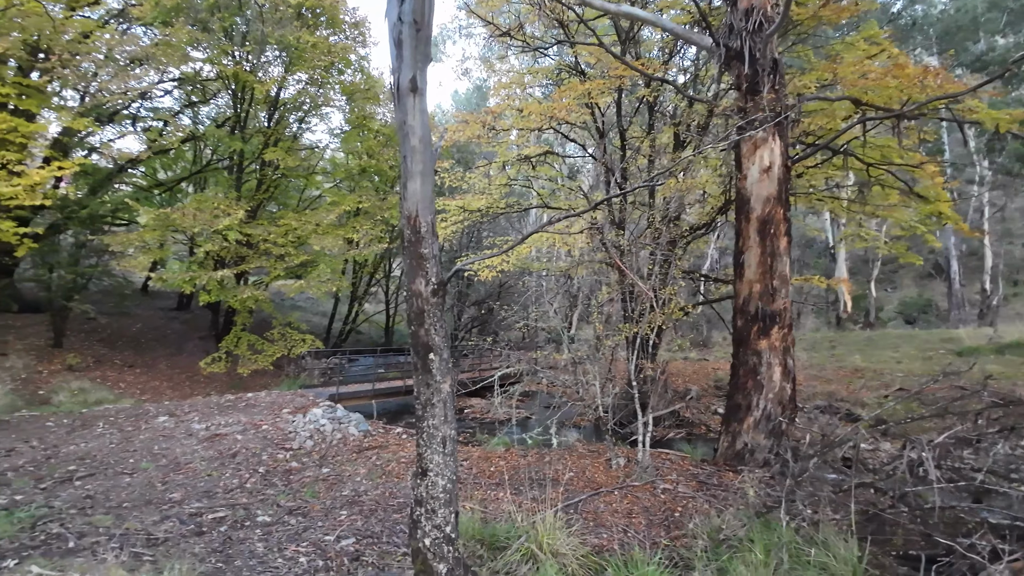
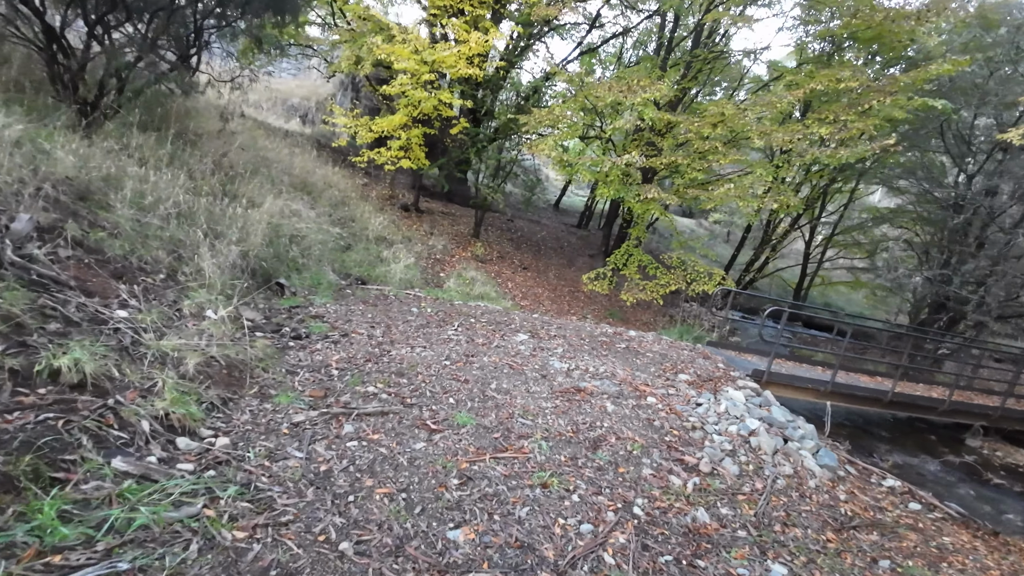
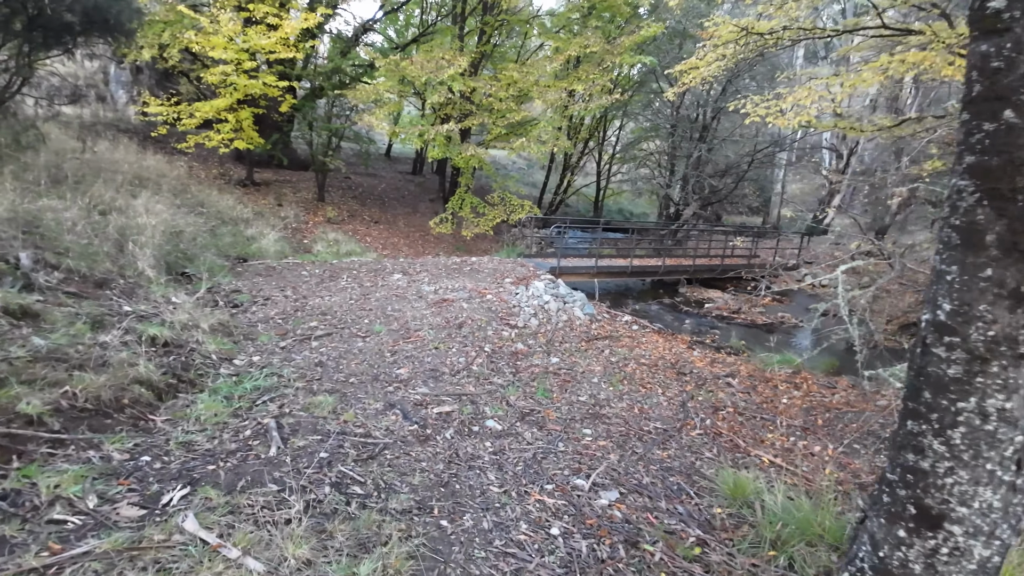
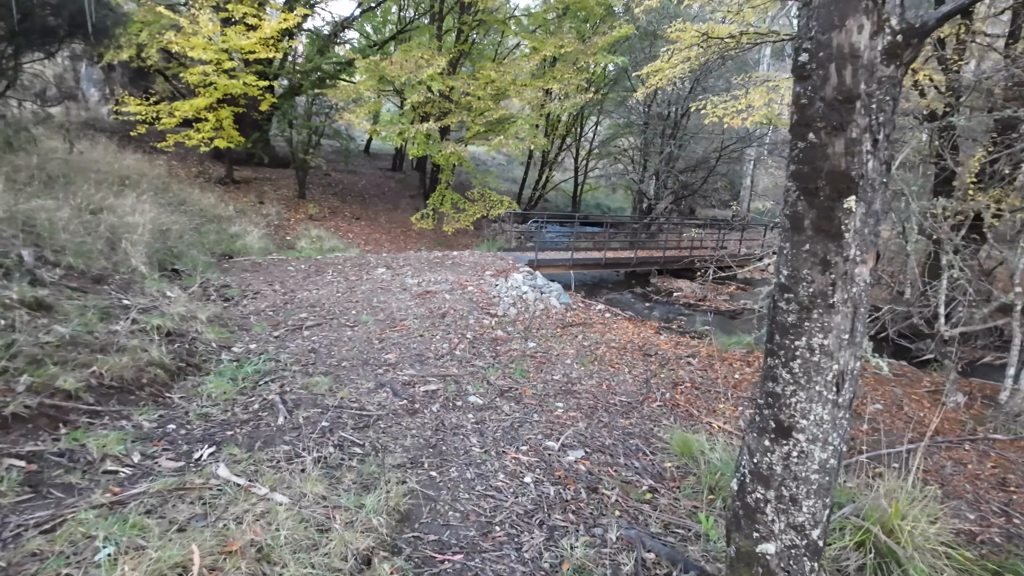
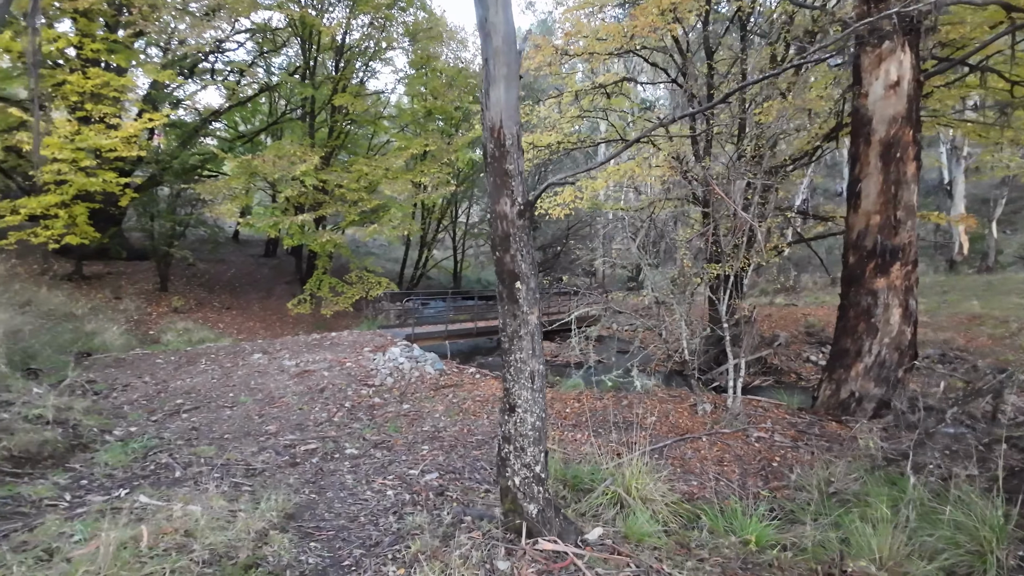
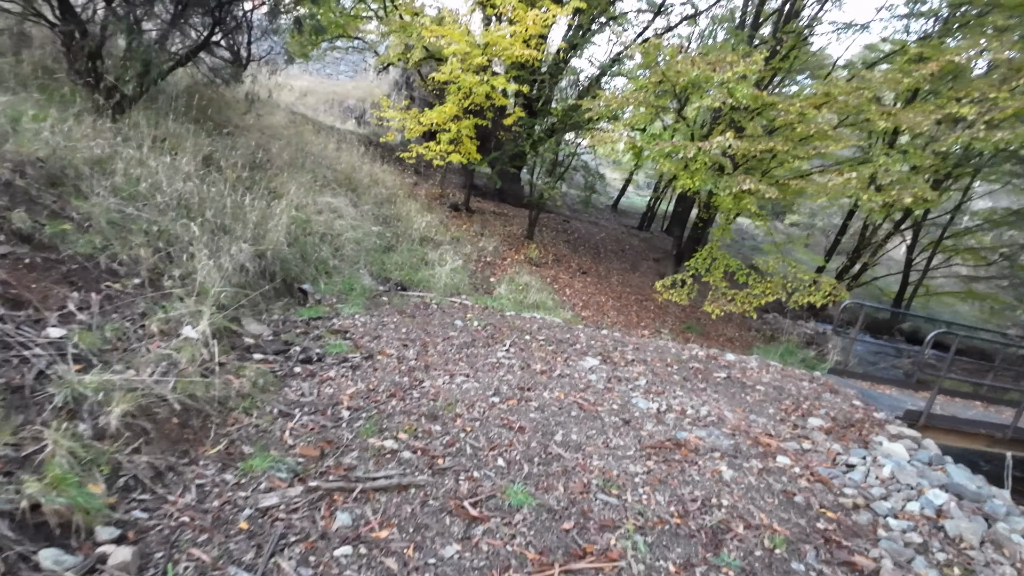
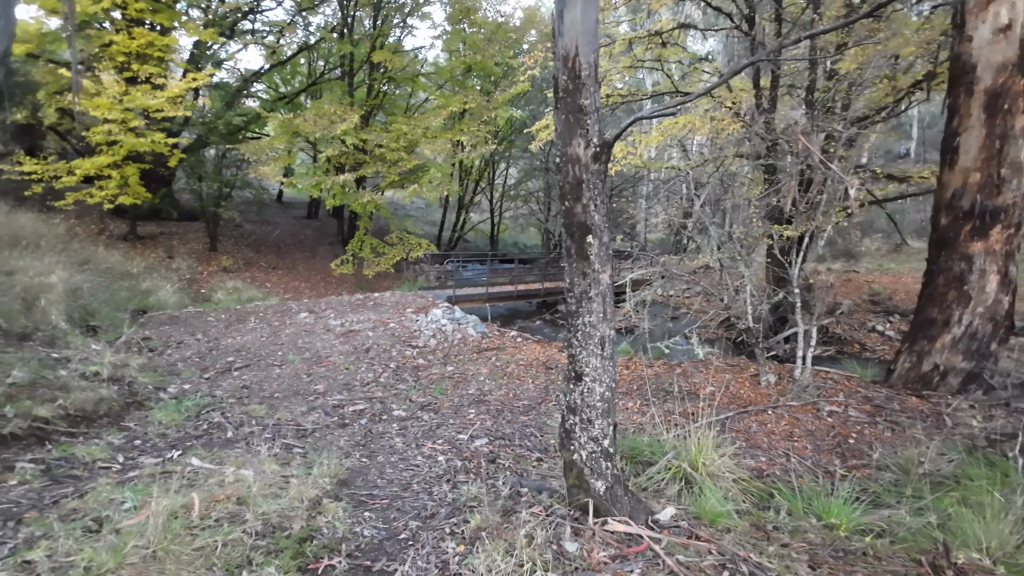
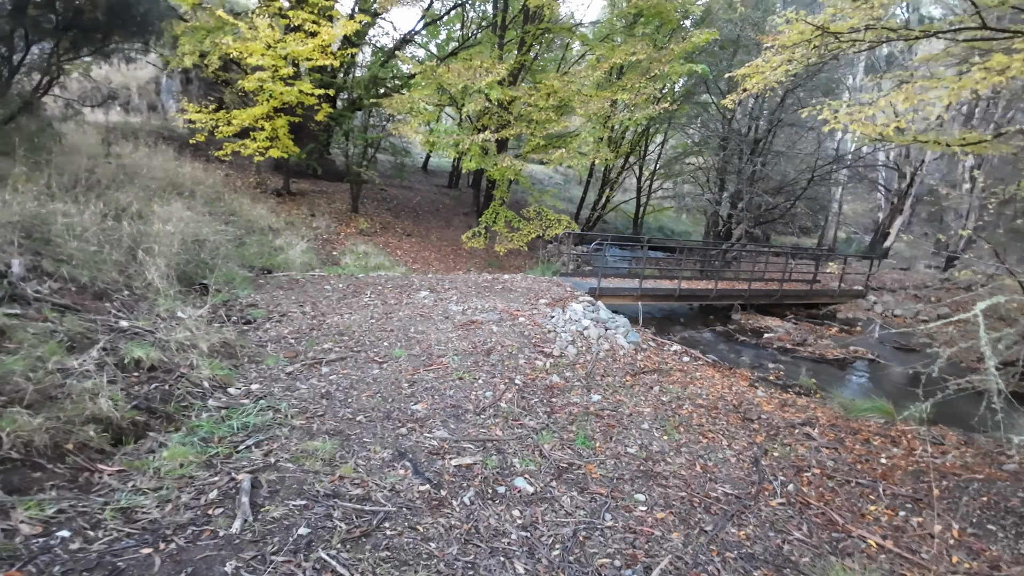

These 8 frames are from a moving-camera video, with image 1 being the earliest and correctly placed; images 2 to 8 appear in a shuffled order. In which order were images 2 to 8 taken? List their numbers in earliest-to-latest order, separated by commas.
5, 7, 4, 3, 8, 2, 6
